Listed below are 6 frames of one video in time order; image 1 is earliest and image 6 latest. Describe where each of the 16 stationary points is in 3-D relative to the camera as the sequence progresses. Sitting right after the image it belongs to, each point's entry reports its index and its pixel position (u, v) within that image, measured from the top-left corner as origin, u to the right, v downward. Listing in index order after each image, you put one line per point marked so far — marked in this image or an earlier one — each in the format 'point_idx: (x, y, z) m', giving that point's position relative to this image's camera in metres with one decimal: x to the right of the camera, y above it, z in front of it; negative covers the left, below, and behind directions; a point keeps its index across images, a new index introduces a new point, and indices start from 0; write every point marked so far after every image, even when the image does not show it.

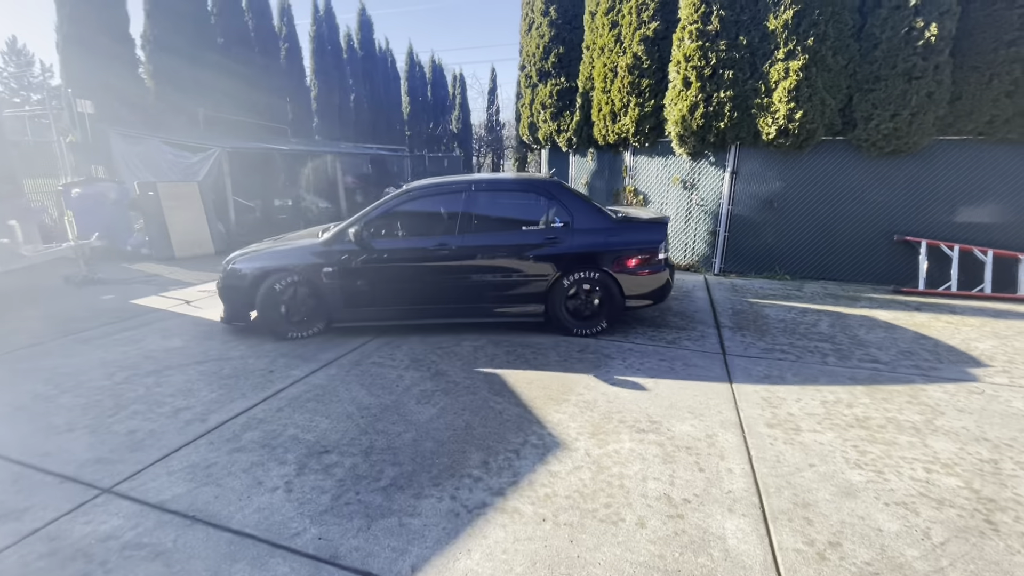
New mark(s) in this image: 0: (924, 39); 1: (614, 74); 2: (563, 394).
0: (+4.9, +3.0, +5.7) m
1: (+1.6, +3.4, +7.6) m
2: (+0.4, -0.8, +3.7) m
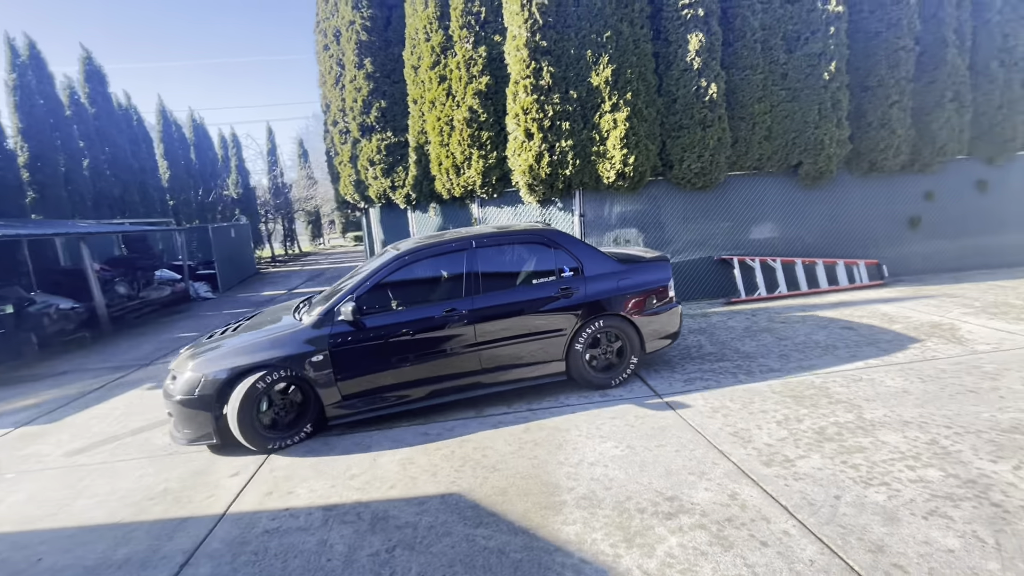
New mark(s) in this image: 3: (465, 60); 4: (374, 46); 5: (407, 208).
0: (+2.9, +2.8, +6.9) m
1: (-1.0, +2.5, +7.4) m
2: (+0.3, -1.3, +3.0) m
3: (-0.7, +3.4, +7.1) m
4: (-2.4, +4.2, +8.2) m
5: (-1.9, +1.4, +8.5) m
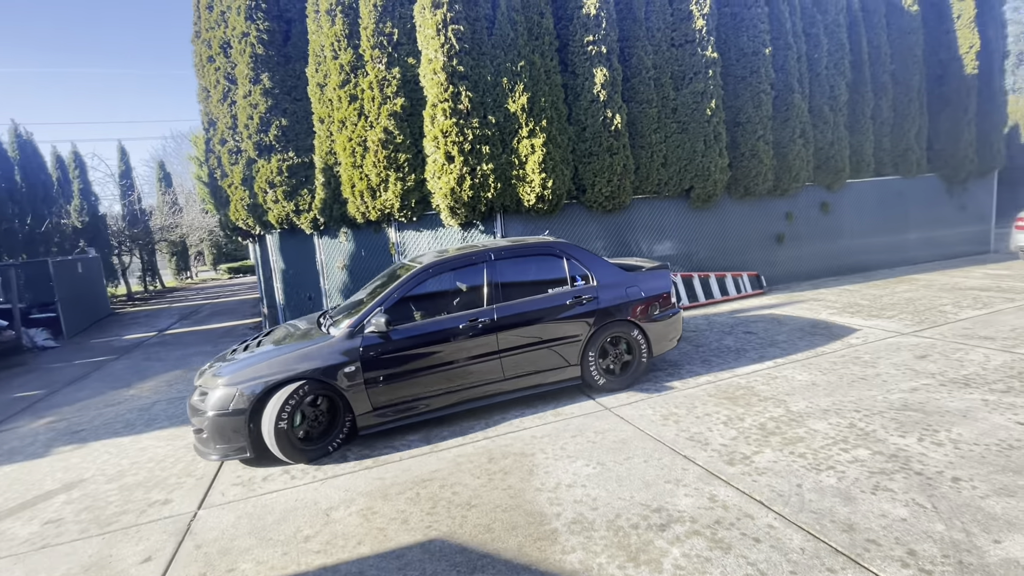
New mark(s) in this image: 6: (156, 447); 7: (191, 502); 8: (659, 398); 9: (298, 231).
0: (+1.6, +2.6, +7.5) m
1: (-2.2, +2.1, +7.0) m
2: (+0.2, -1.4, +2.8) m
3: (-1.9, +3.0, +6.9) m
4: (-3.9, +3.6, +7.6) m
5: (-3.3, +0.9, +7.8) m
6: (-3.4, -1.5, +4.5) m
7: (-2.3, -1.6, +3.5) m
8: (+1.4, -1.1, +4.6) m
9: (-3.6, +1.0, +8.0) m
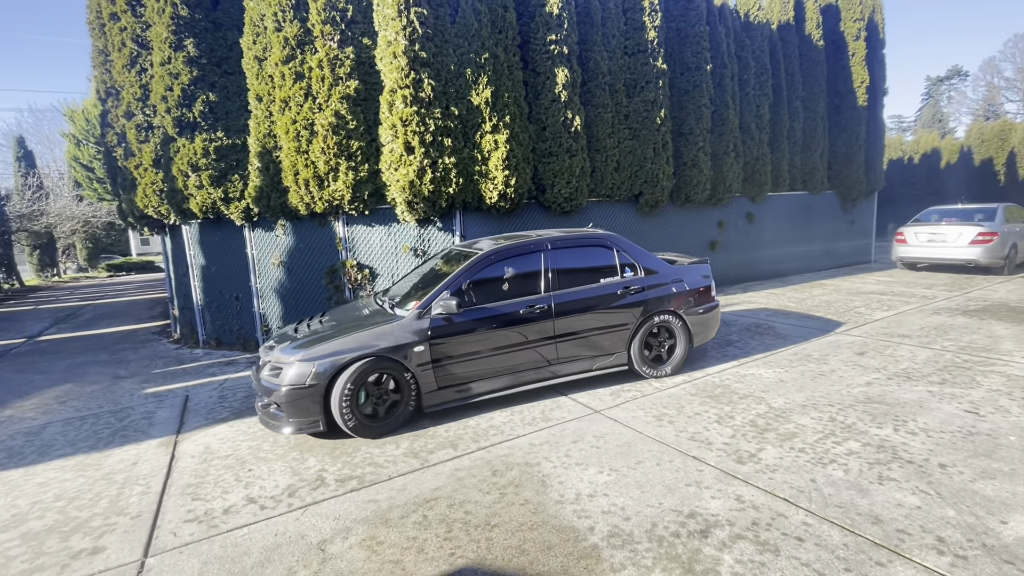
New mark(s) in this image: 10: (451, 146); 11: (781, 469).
0: (+1.0, +2.5, +7.4) m
1: (-2.7, +2.1, +6.4) m
2: (+0.4, -1.4, +2.6) m
3: (-2.4, +3.0, +6.3) m
4: (-4.4, +3.7, +6.6) m
5: (-3.9, +0.9, +6.9) m
6: (-3.4, -1.5, +3.6) m
7: (-2.2, -1.5, +2.8) m
8: (+1.3, -1.1, +4.6) m
9: (-4.3, +1.0, +7.1) m
10: (-0.8, +2.0, +6.5) m
11: (+1.8, -1.2, +3.2) m
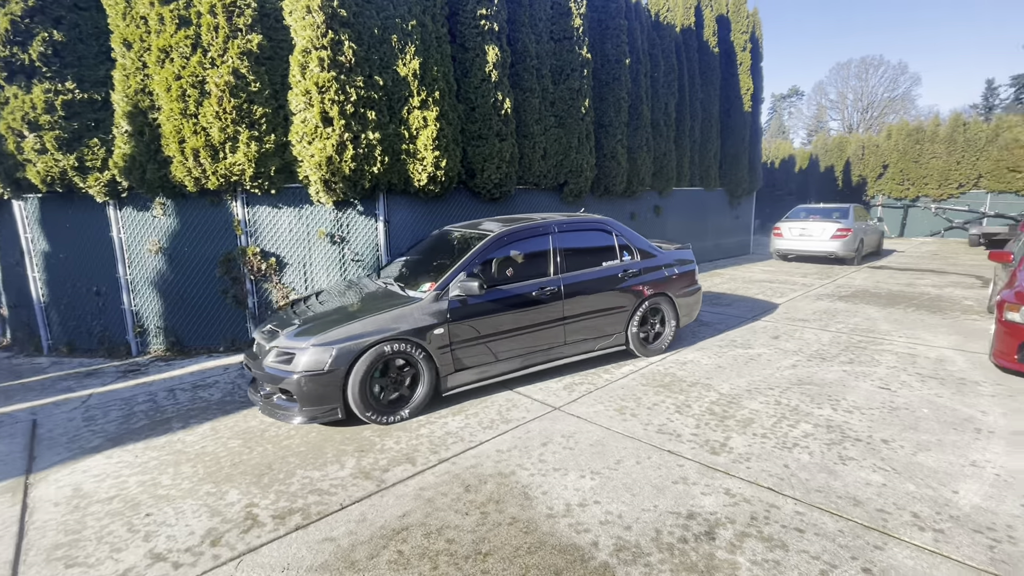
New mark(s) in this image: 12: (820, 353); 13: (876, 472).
0: (-0.1, +2.7, +7.1) m
1: (-3.5, +2.2, +5.3) m
2: (+0.4, -1.3, +2.4) m
3: (-3.2, +3.1, +5.2) m
4: (-5.2, +3.7, +5.1) m
5: (-4.8, +1.0, +5.6) m
6: (-3.6, -1.4, +2.5) m
7: (-2.2, -1.5, +2.0) m
8: (+0.8, -1.0, +4.4) m
9: (-5.2, +1.1, +5.6) m
10: (-1.7, +2.1, +5.9) m
11: (+1.7, -1.2, +3.2) m
12: (+3.5, -0.7, +5.4) m
13: (+2.3, -1.2, +3.0) m
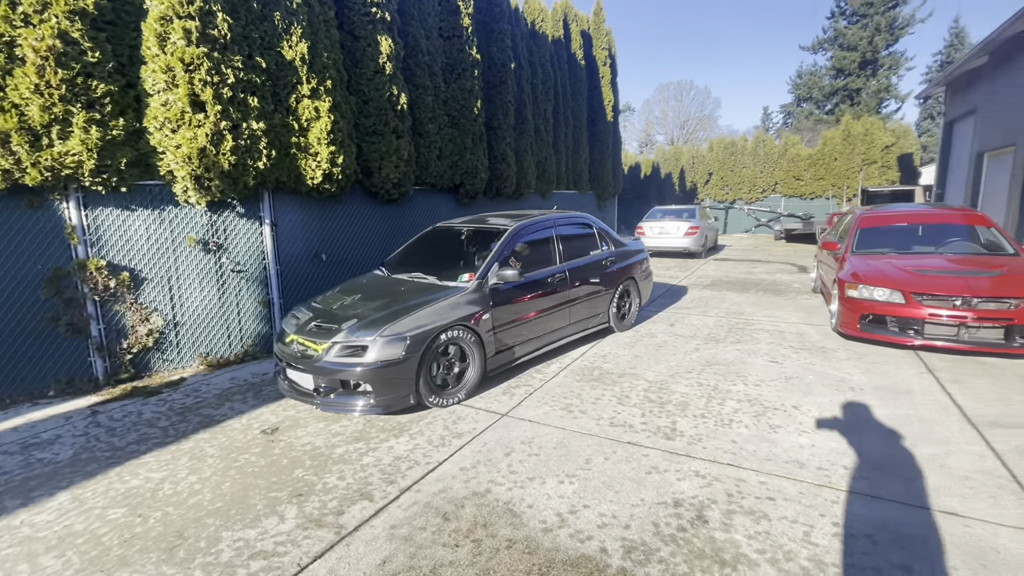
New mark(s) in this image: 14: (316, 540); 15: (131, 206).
0: (-1.6, +2.6, +6.7) m
1: (-4.2, +1.9, +4.0) m
2: (+0.4, -1.3, +2.3) m
3: (-4.0, +2.9, +4.0) m
4: (-6.0, +3.4, +3.4) m
5: (-5.5, +0.7, +3.9) m
6: (-3.4, -1.6, +1.3) m
7: (-1.9, -1.6, +1.2) m
8: (+0.3, -1.0, +4.4) m
9: (-5.9, +0.7, +3.9) m
10: (-2.7, +1.9, +5.1) m
11: (+1.4, -1.1, +3.5) m
12: (+2.5, -0.6, +6.1) m
13: (+2.1, -1.1, +3.4) m
14: (-1.0, -1.3, +2.5) m
15: (-3.7, +0.8, +4.7) m
